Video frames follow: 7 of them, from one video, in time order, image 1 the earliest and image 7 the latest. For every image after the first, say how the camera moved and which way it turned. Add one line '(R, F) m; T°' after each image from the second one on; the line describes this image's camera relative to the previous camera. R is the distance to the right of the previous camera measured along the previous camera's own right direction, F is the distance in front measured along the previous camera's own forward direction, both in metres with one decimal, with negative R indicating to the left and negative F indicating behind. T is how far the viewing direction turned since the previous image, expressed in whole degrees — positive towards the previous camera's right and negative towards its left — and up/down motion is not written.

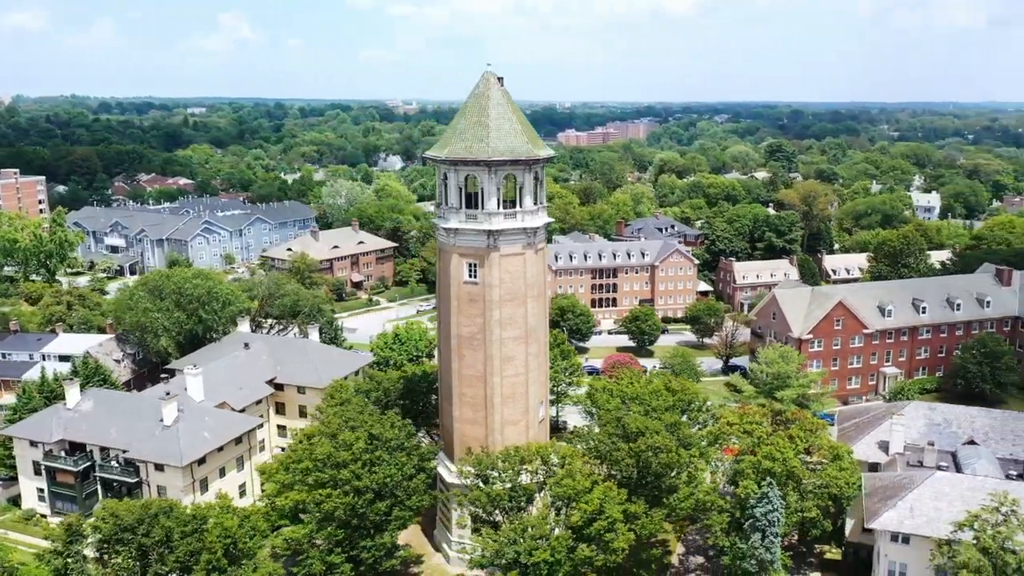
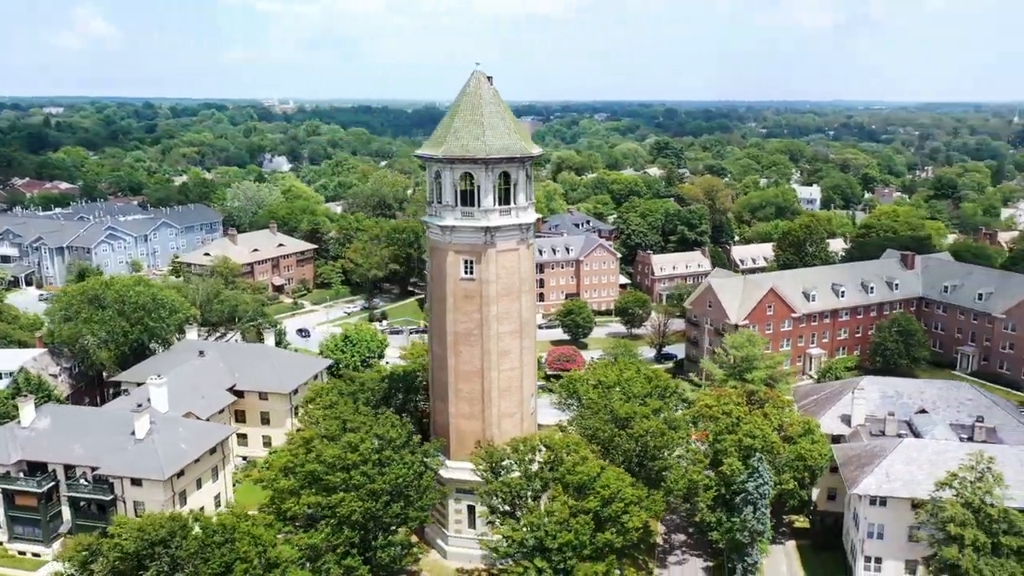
(-5.5, -0.4) m; +8°
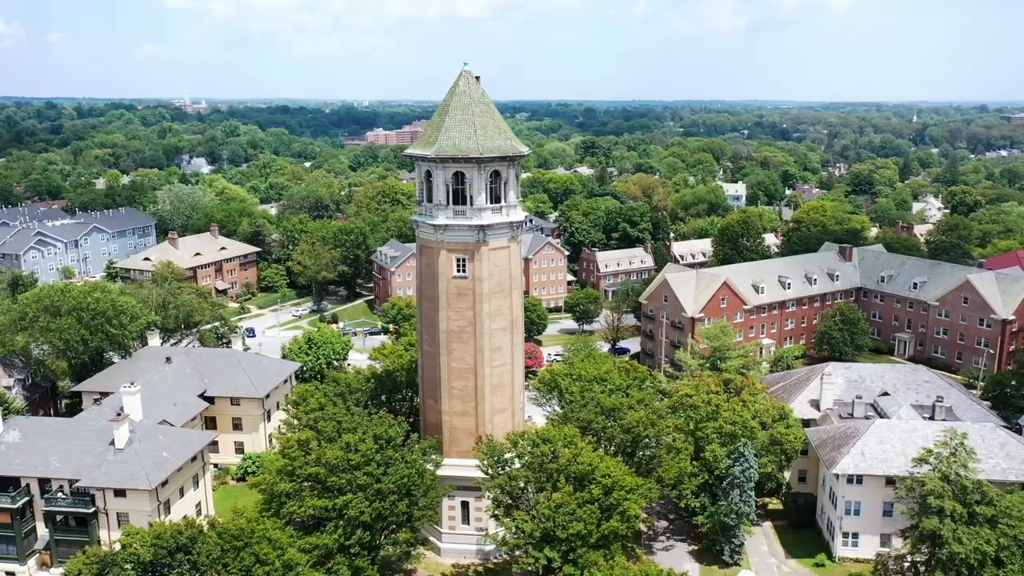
(-3.5, -0.5) m; +5°
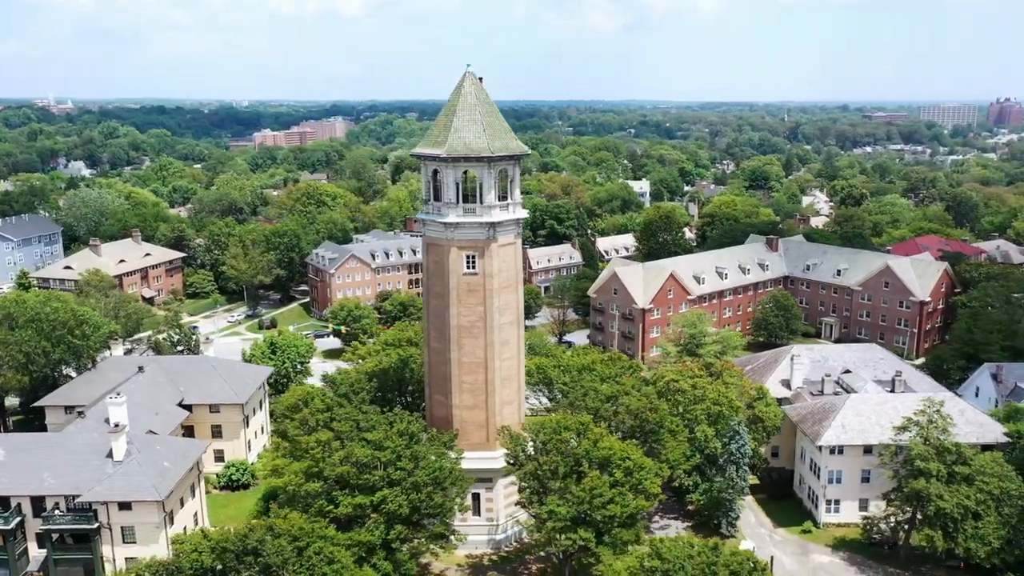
(-6.1, -0.8) m; +8°
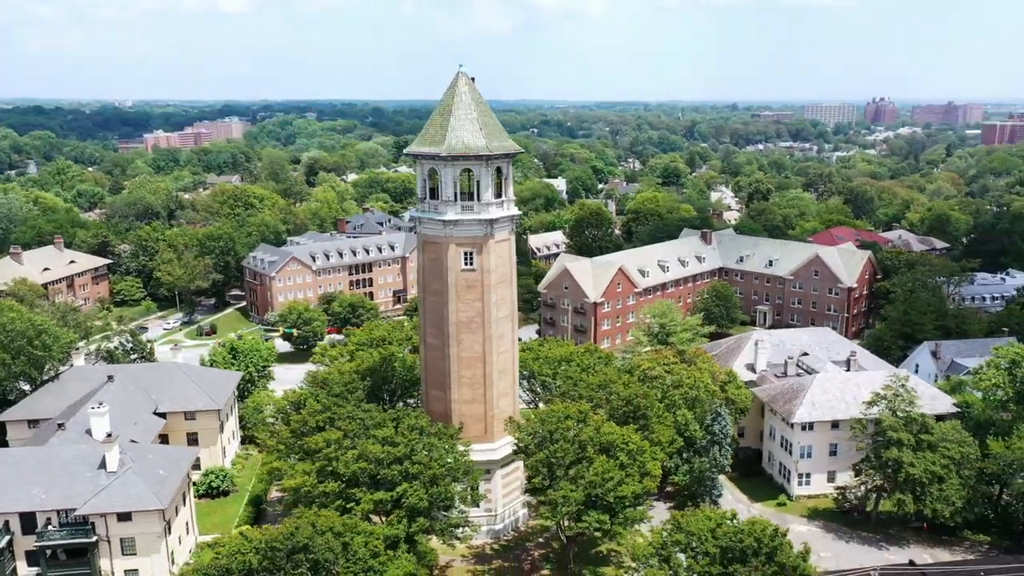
(-4.9, -0.9) m; +7°
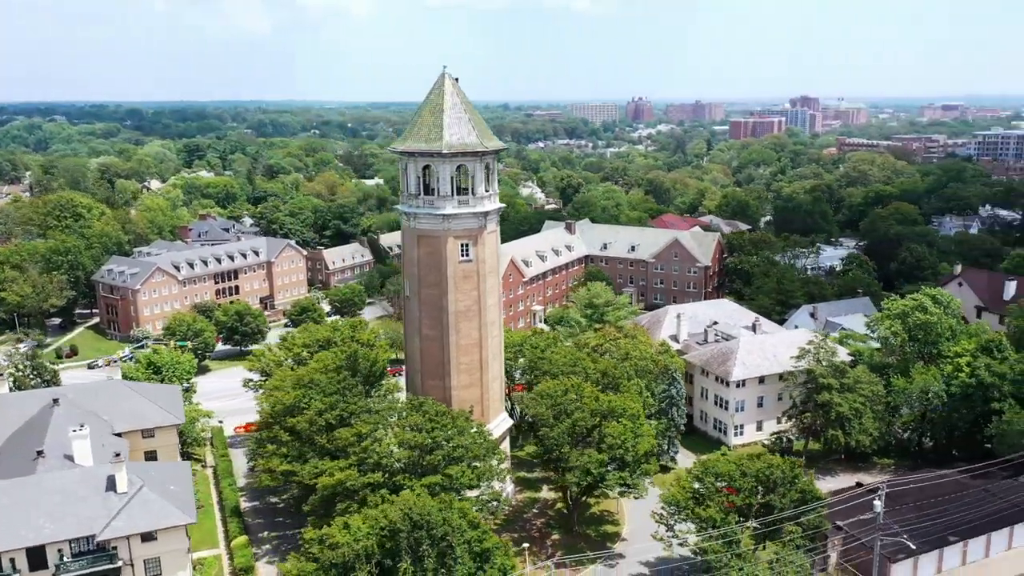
(-11.6, -1.3) m; +15°
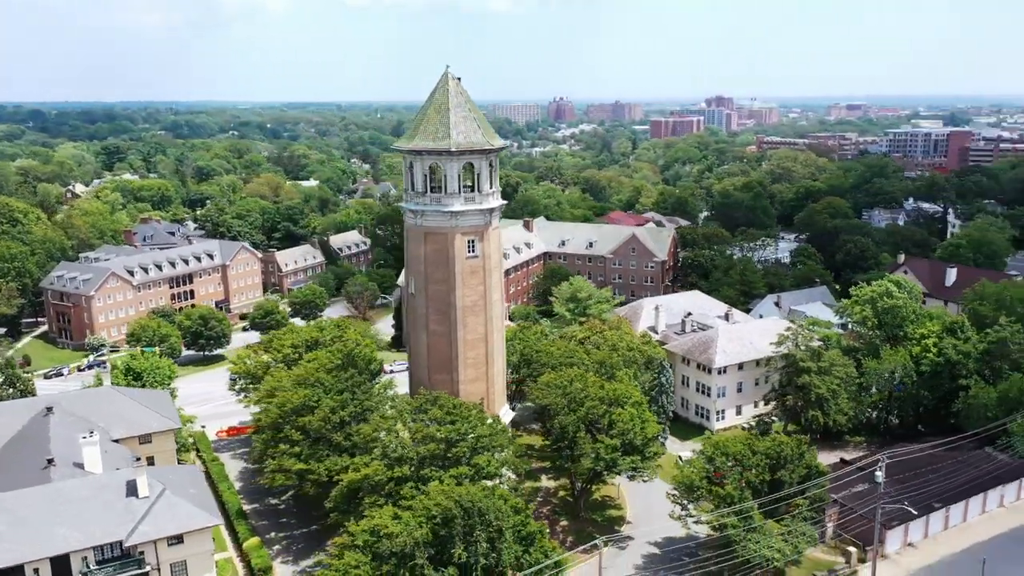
(-4.6, -0.9) m; +5°
